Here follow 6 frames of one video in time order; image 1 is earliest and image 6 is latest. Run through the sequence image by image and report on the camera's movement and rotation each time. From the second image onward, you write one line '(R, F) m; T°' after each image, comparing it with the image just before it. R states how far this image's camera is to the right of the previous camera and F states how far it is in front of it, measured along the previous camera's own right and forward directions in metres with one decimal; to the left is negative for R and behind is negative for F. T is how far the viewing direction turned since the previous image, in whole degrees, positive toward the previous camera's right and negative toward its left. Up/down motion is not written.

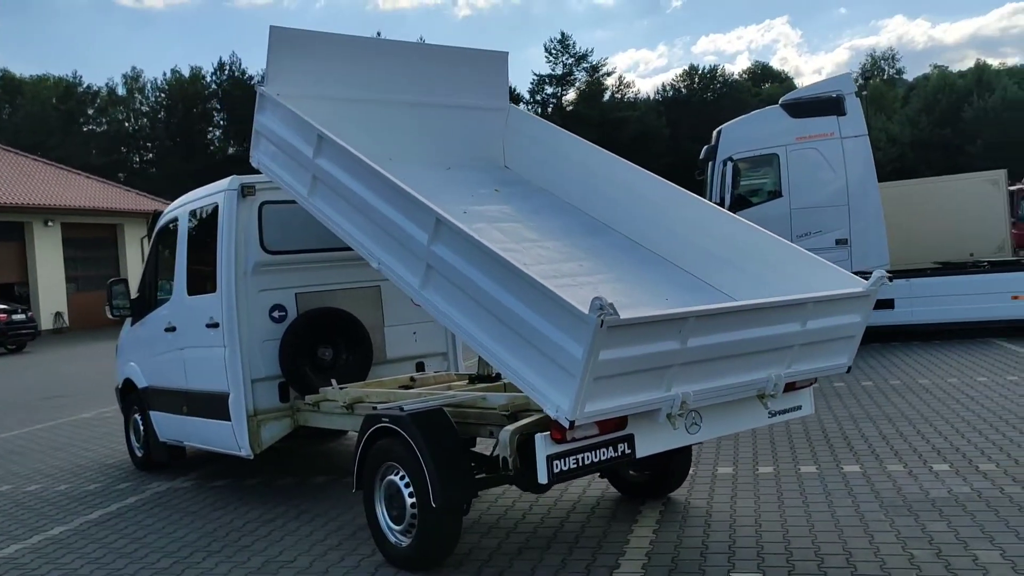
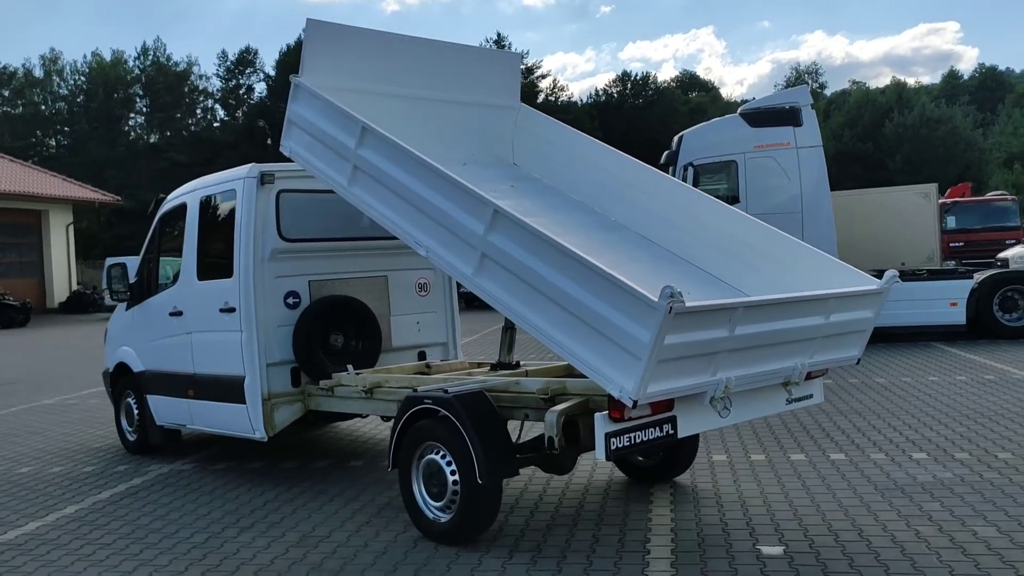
(-0.6, -0.2) m; +5°
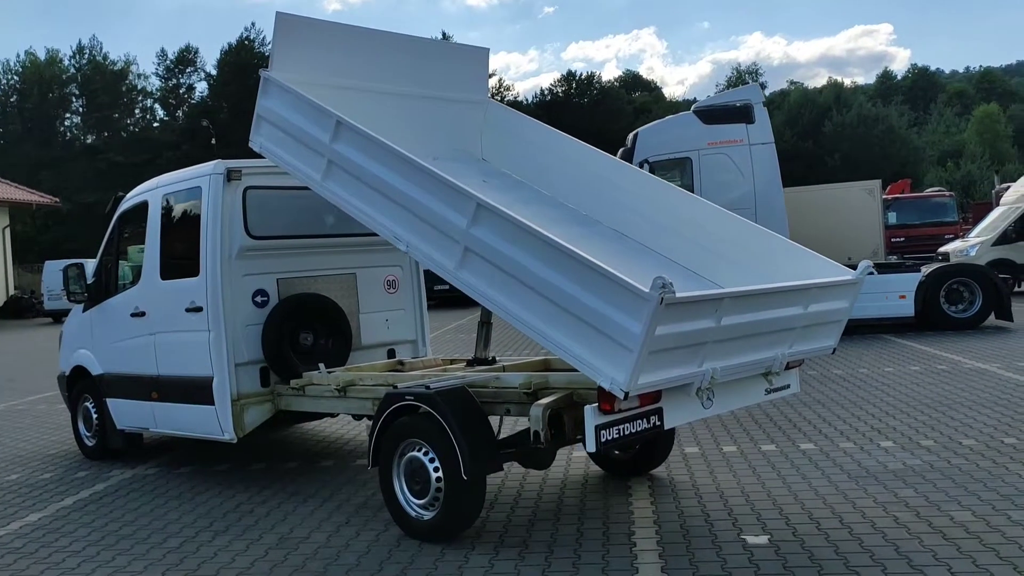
(-0.2, 0.0) m; +3°
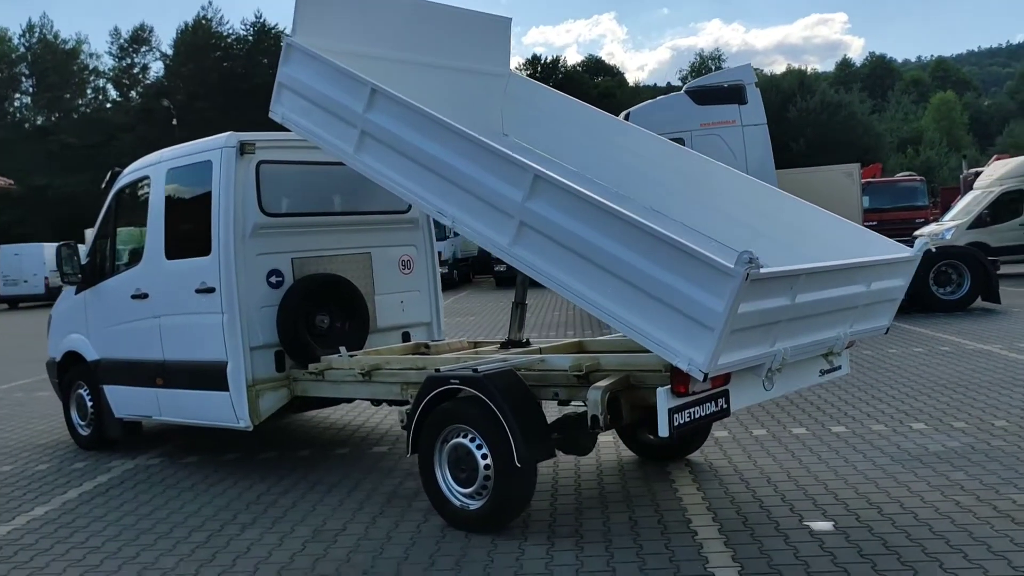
(-0.5, +0.3) m; +2°
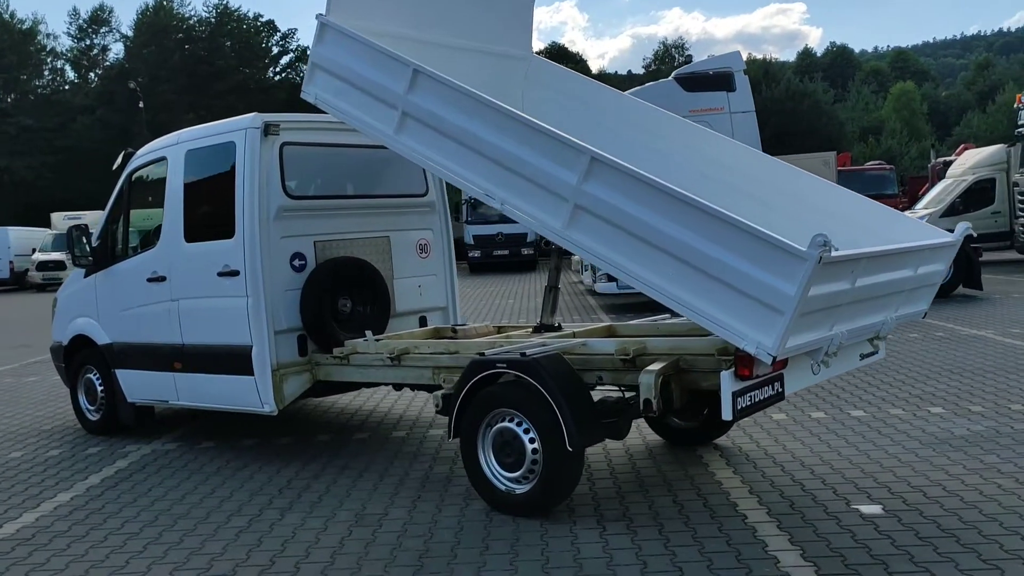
(-0.4, 0.0) m; +2°
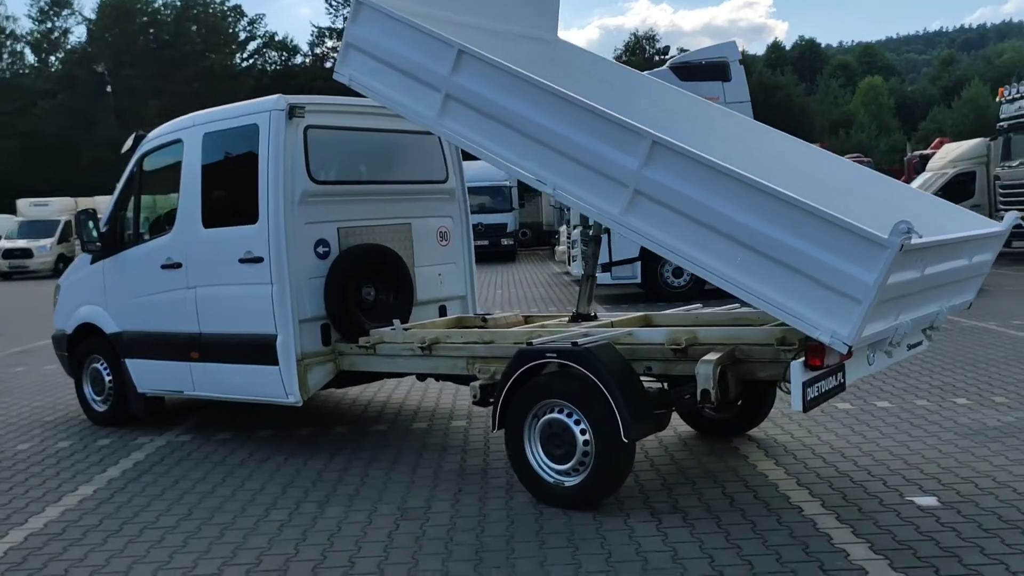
(-0.4, +0.1) m; +2°
